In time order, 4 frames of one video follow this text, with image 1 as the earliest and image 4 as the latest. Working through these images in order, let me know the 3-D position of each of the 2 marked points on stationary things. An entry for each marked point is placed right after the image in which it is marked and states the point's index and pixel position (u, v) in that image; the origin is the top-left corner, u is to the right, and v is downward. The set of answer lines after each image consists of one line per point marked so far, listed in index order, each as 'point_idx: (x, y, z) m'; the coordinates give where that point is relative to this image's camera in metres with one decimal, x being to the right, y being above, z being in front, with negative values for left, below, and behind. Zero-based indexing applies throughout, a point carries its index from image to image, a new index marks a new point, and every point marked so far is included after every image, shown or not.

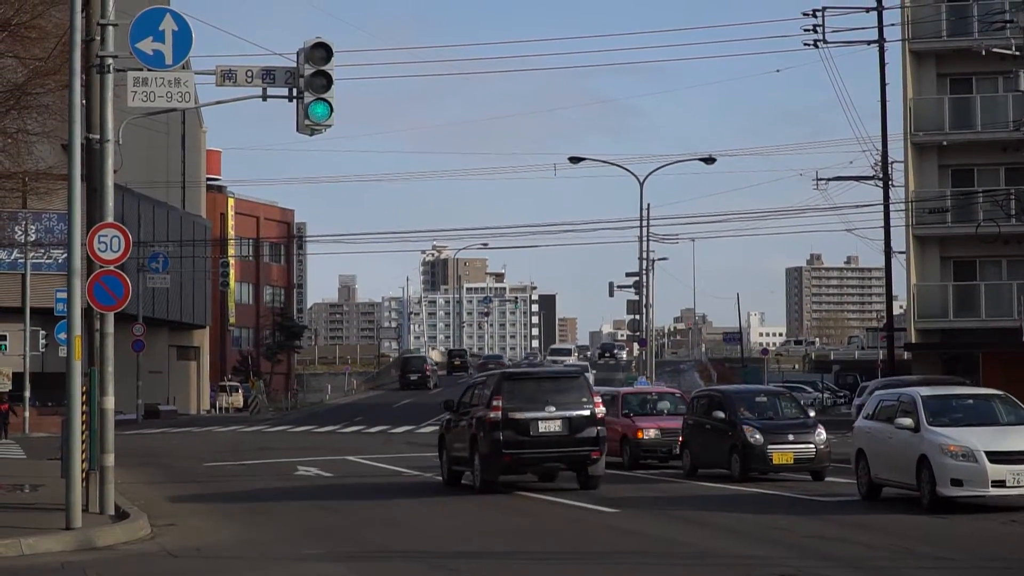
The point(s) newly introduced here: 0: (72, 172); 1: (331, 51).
0: (-6.9, +1.8, +19.2) m
1: (-2.9, +3.8, +19.3) m
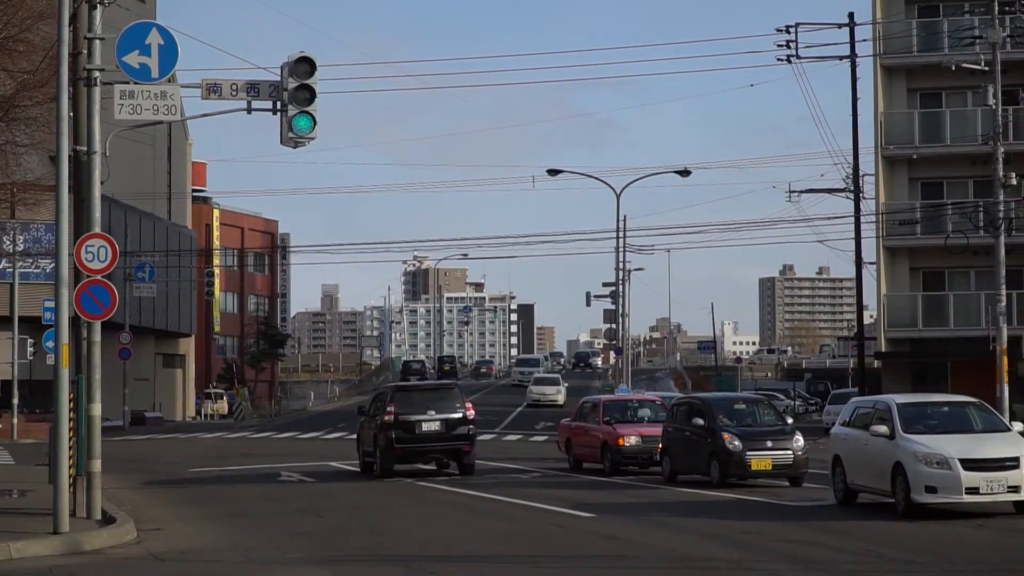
0: (-7.3, +1.7, +19.6) m
1: (-3.2, +3.6, +19.7) m
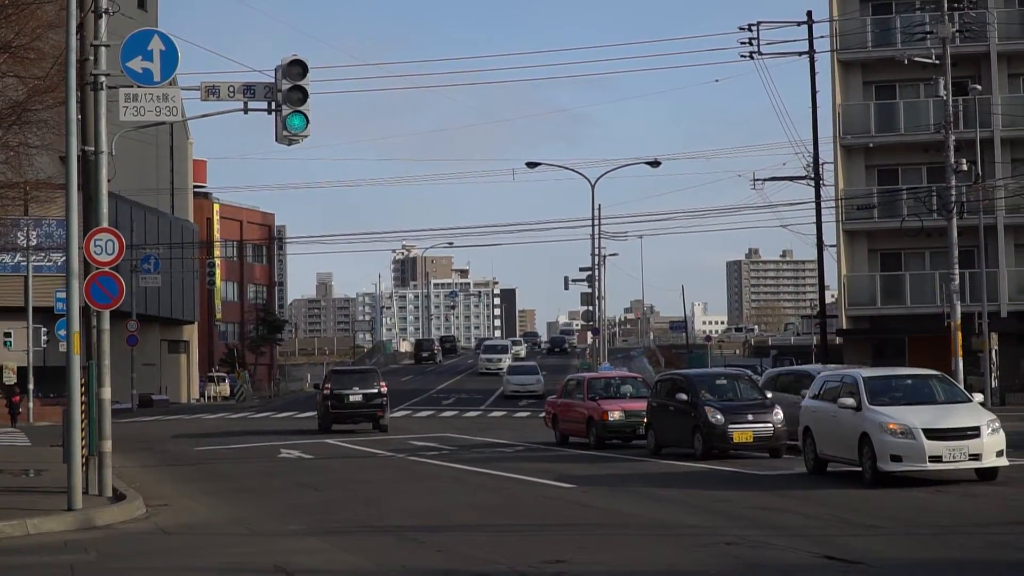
0: (-7.6, +1.8, +21.1) m
1: (-3.6, +3.8, +21.2) m
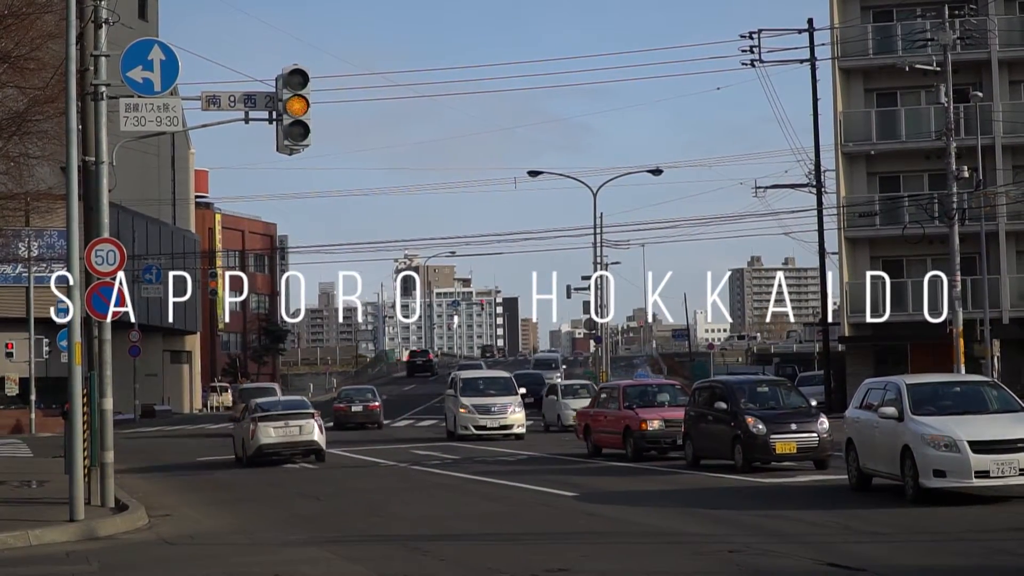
0: (-7.6, +1.6, +21.0) m
1: (-3.5, +3.6, +21.1) m
